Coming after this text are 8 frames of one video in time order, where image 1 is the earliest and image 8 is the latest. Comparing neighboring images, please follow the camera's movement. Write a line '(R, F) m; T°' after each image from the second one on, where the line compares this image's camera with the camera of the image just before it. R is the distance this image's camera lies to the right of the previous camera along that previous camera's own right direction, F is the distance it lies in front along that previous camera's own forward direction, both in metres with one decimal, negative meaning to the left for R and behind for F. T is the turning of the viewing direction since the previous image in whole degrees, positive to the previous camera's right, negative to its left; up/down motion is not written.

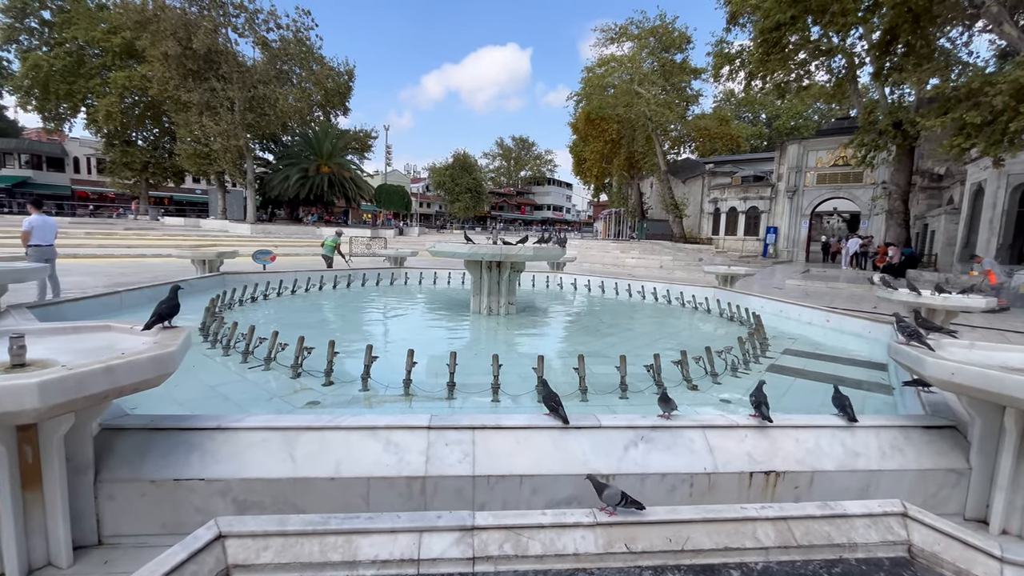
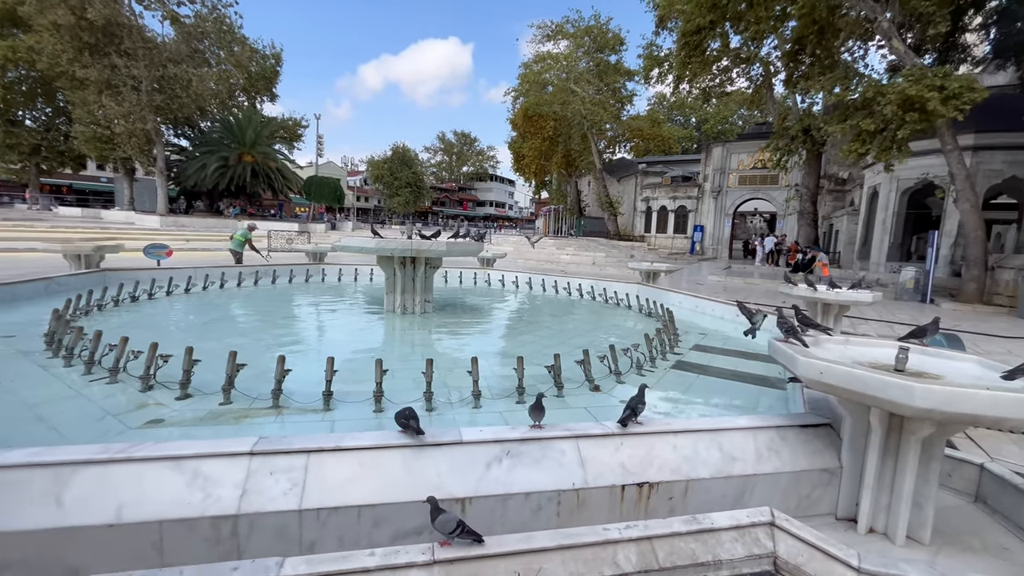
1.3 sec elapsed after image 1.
(+0.5, +0.3) m; +7°
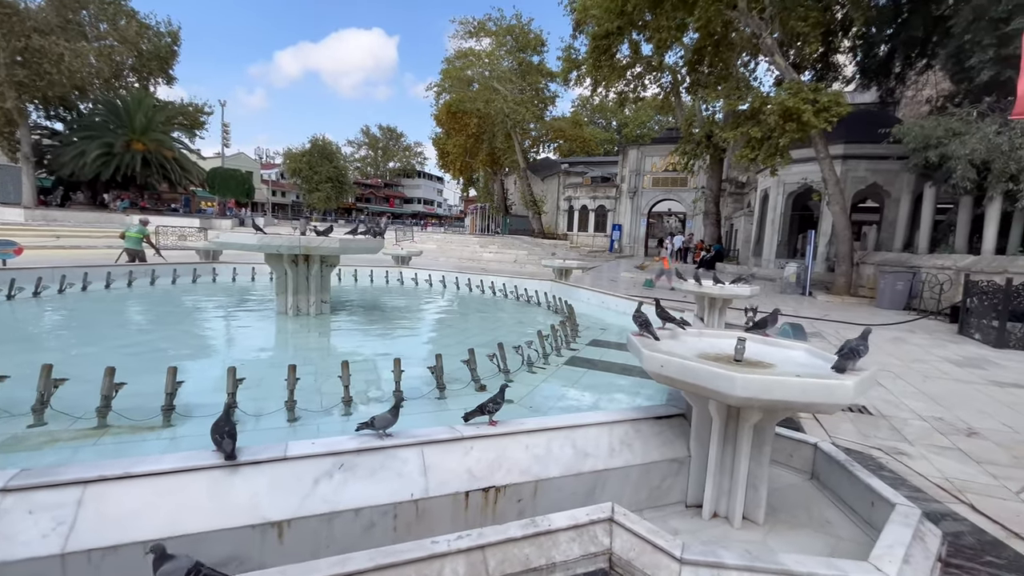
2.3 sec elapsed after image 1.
(+0.5, +0.1) m; +8°
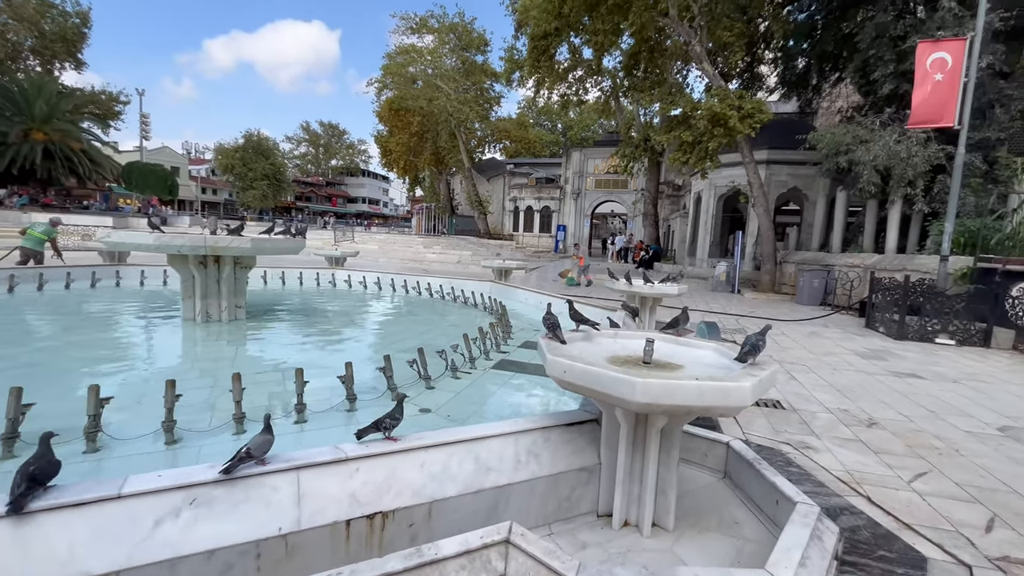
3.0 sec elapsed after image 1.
(+0.3, +0.2) m; +6°
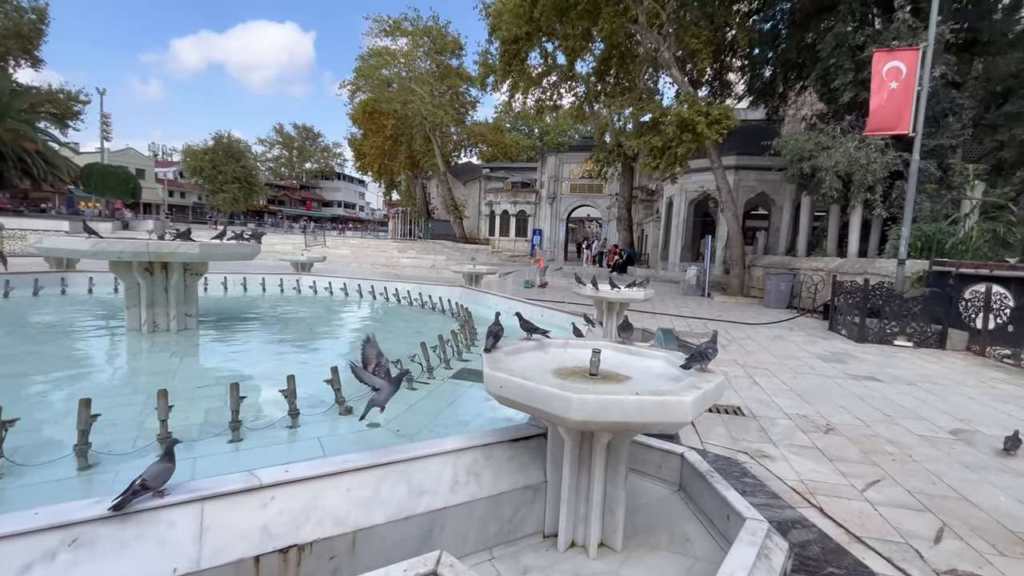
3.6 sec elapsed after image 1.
(+0.2, +0.1) m; +3°
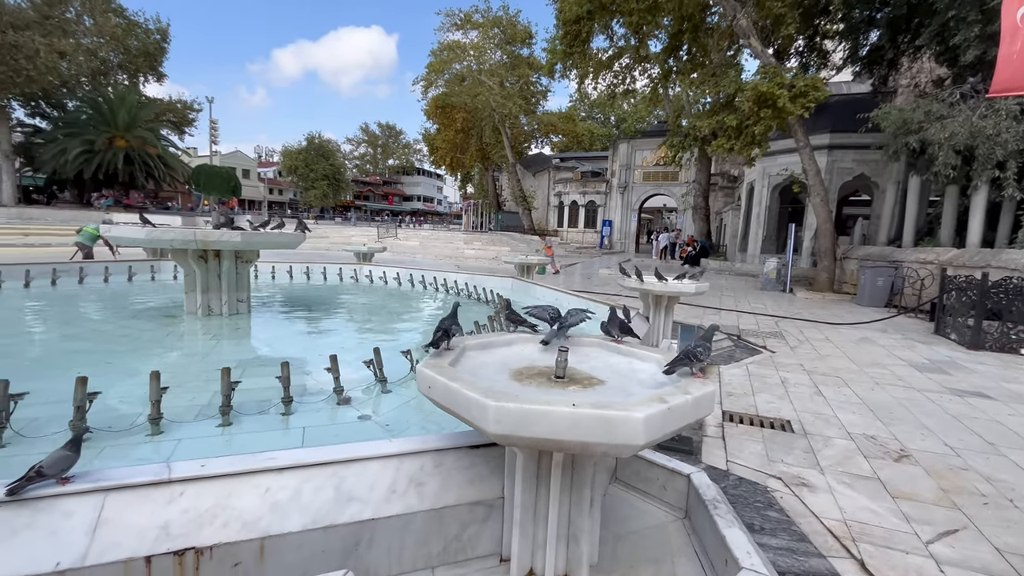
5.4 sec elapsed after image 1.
(+0.6, +0.4) m; -9°
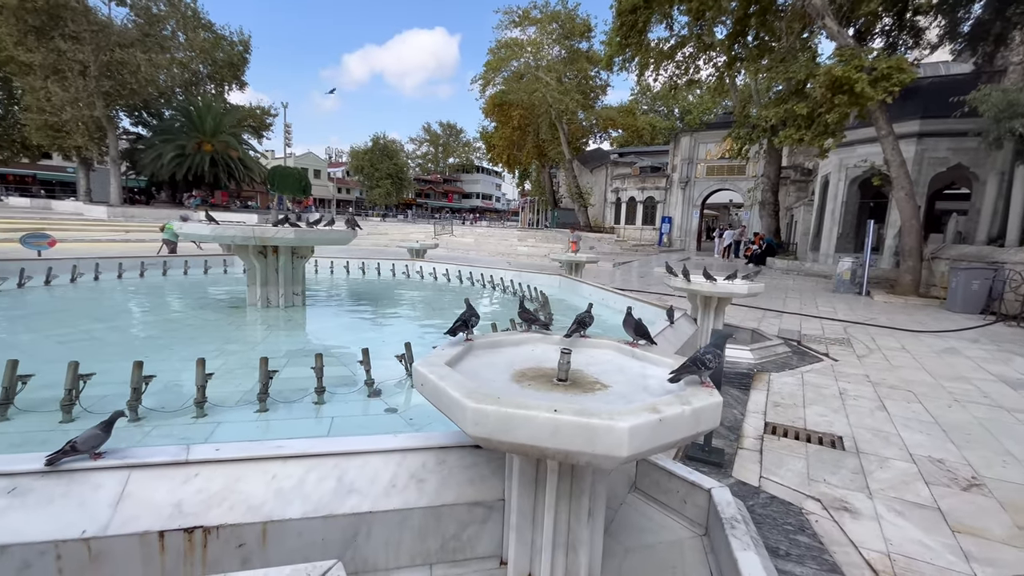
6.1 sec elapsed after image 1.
(+0.3, +0.1) m; -7°
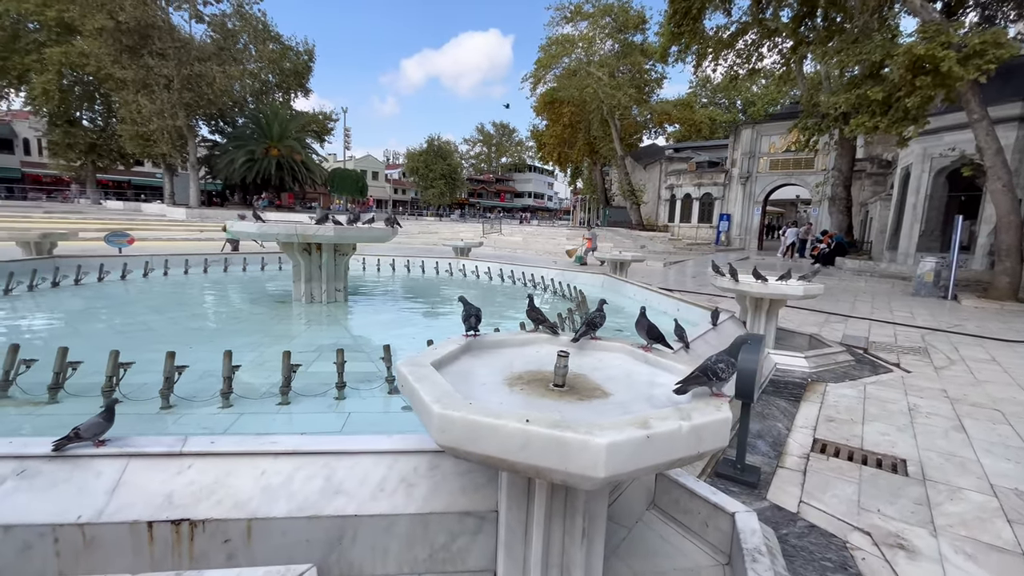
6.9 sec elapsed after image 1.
(+0.3, +0.2) m; -7°
